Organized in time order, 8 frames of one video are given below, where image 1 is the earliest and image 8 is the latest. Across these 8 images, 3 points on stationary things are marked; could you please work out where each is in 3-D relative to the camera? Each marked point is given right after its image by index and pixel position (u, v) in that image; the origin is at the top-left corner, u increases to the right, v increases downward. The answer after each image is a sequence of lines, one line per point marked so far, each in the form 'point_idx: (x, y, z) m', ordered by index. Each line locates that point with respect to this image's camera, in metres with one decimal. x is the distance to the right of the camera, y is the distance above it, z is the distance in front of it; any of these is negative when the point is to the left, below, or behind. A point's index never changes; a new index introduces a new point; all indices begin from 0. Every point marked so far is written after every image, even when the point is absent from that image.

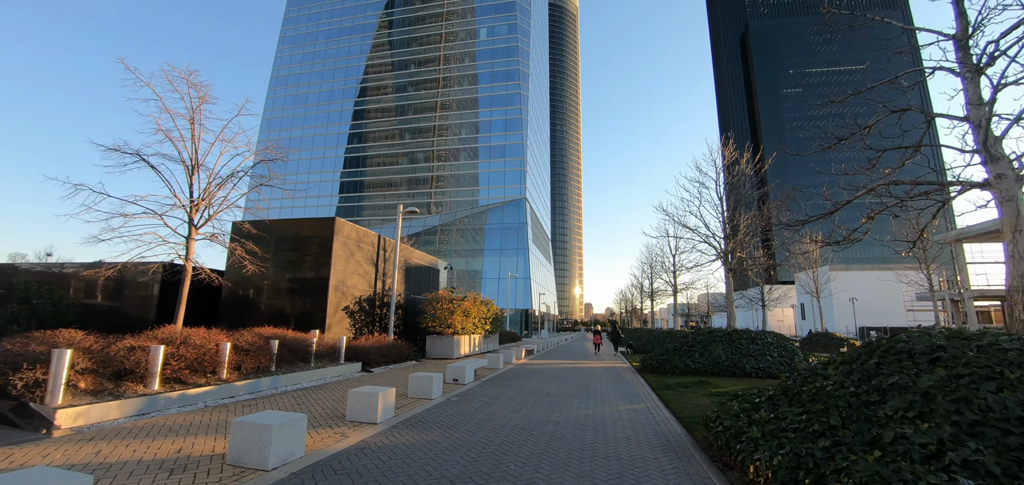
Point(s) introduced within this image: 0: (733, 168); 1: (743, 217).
0: (+6.4, +2.2, +13.0) m
1: (+6.5, +0.7, +12.7) m
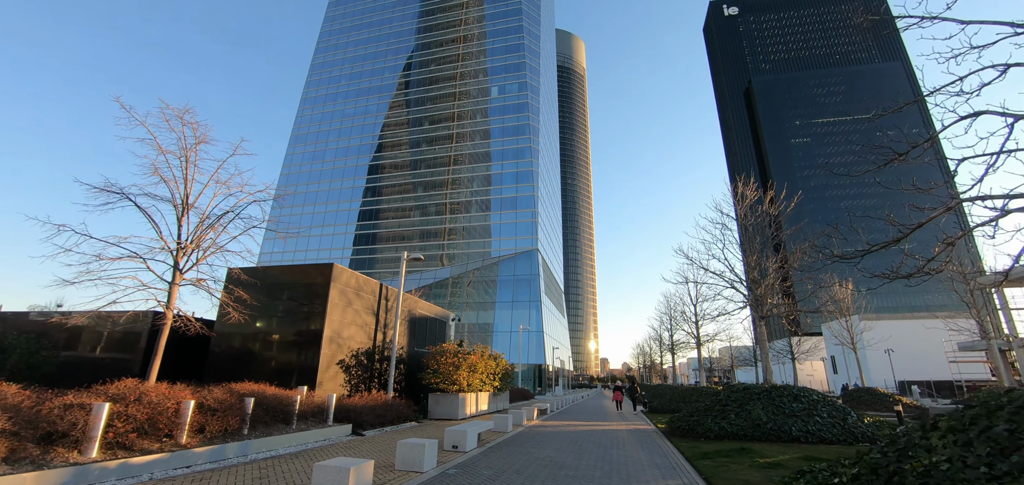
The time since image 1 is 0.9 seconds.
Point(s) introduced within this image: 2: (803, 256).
0: (+6.7, +0.9, +12.3) m
1: (+6.7, -0.5, +11.8) m
2: (+7.2, -0.3, +11.0) m
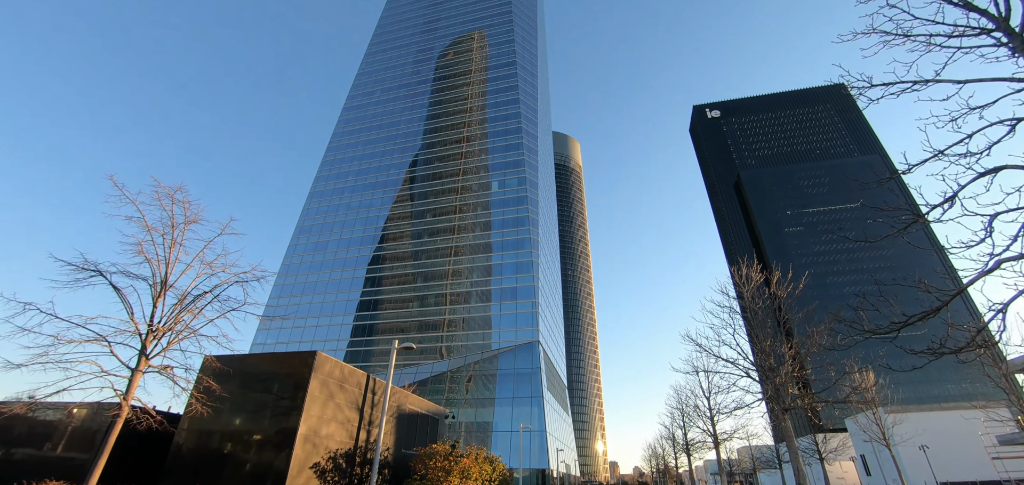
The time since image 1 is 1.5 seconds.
0: (+6.6, -1.3, +11.8) m
1: (+6.6, -2.6, +11.1) m
2: (+7.2, -2.2, +10.3) m
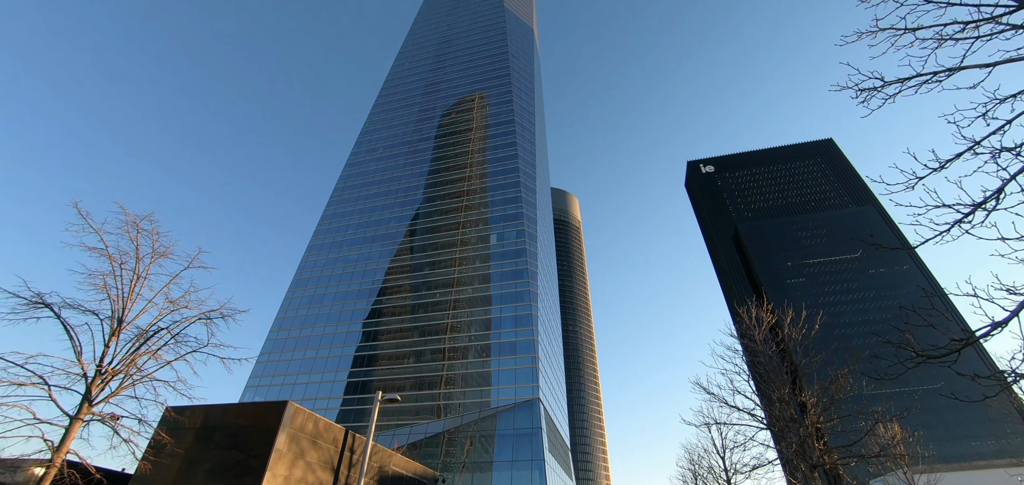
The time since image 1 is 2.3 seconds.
0: (+6.4, -2.3, +11.0) m
1: (+6.5, -3.5, +10.1) m
2: (+7.0, -3.0, +9.4) m
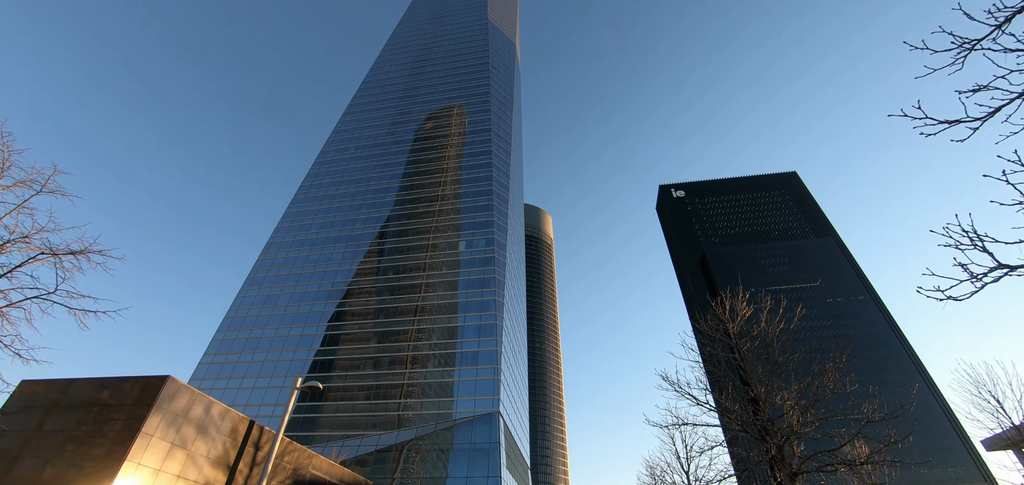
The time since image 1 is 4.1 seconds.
0: (+5.3, -2.0, +10.0) m
1: (+5.3, -3.1, +9.1) m
2: (+5.9, -2.7, +8.4) m
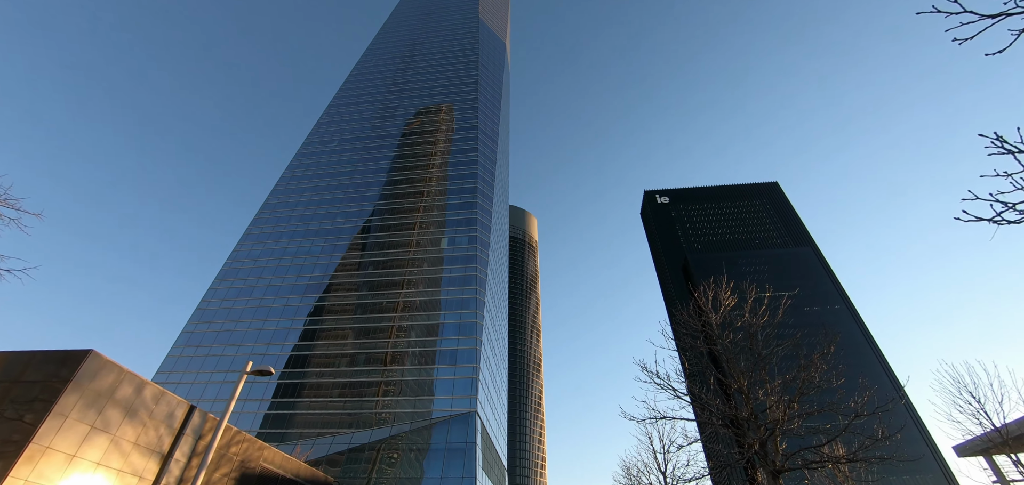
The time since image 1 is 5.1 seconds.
0: (+4.7, -1.7, +9.6) m
1: (+4.7, -2.9, +8.6) m
2: (+5.4, -2.4, +8.0) m
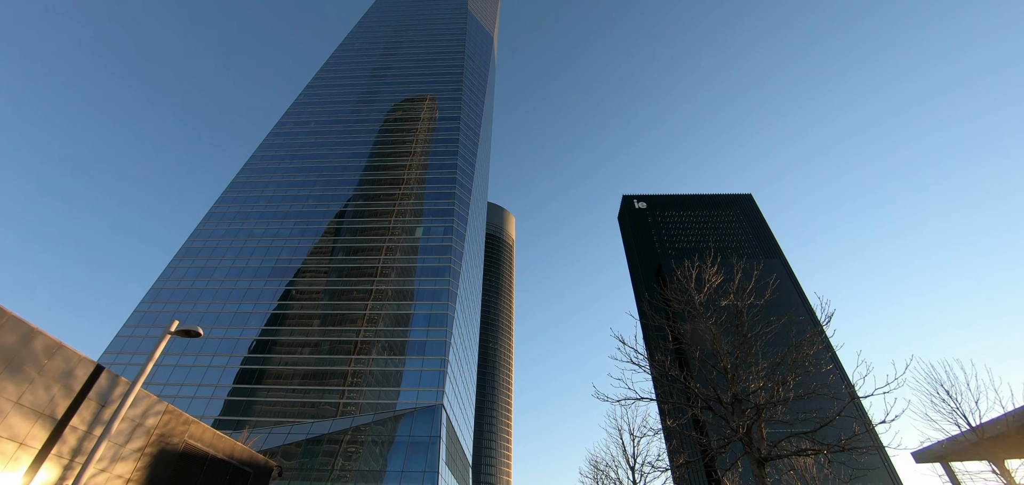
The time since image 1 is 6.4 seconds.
0: (+4.1, -1.3, +9.0) m
1: (+4.1, -2.4, +8.0) m
2: (+4.8, -2.0, +7.4) m
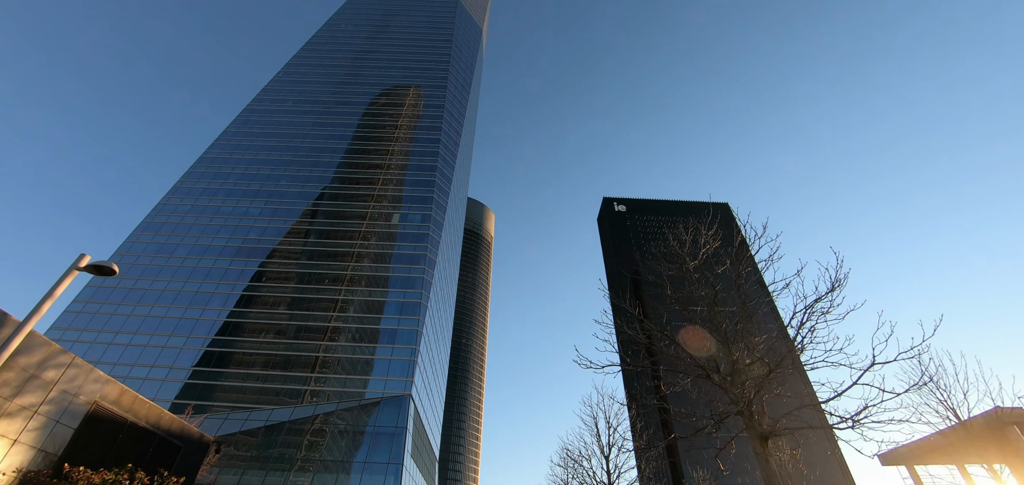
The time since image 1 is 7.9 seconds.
0: (+3.6, -0.6, +8.3) m
1: (+3.6, -1.8, +7.3) m
2: (+4.4, -1.4, +6.8) m
